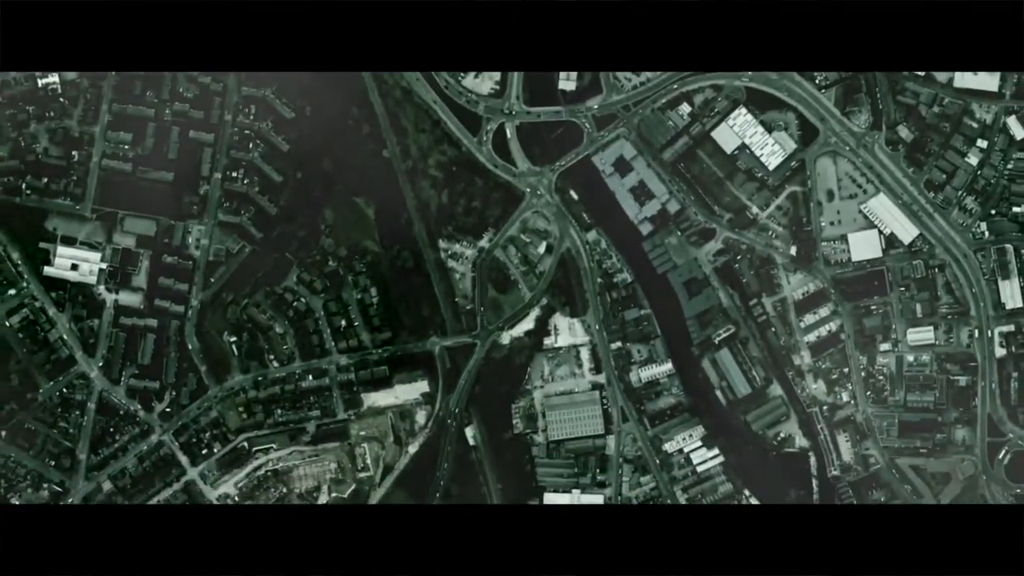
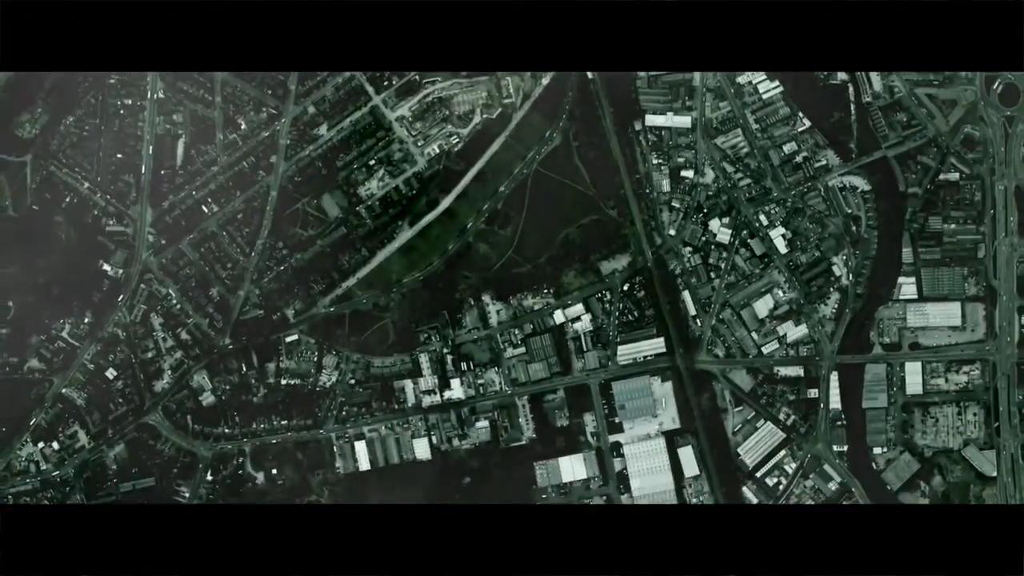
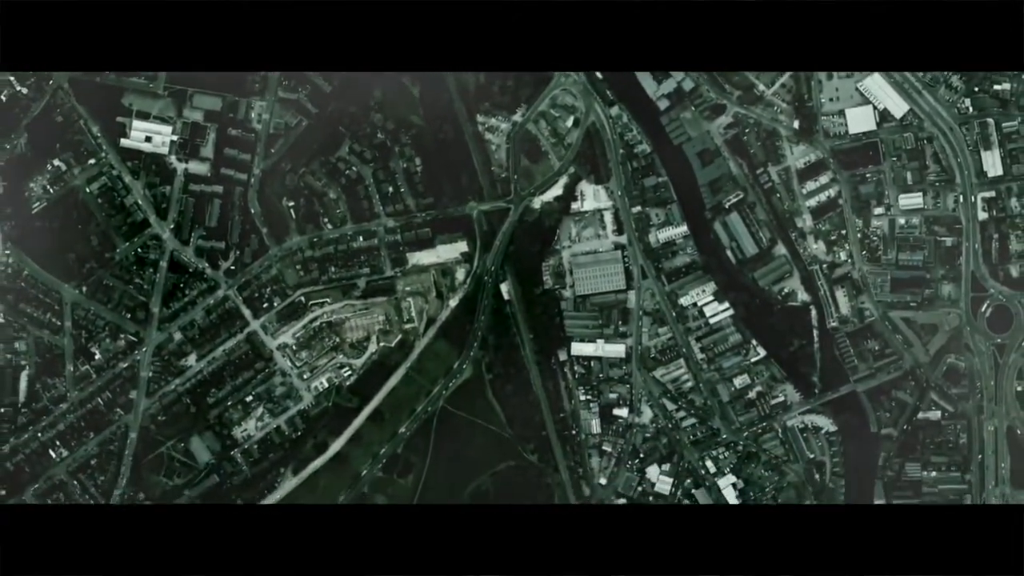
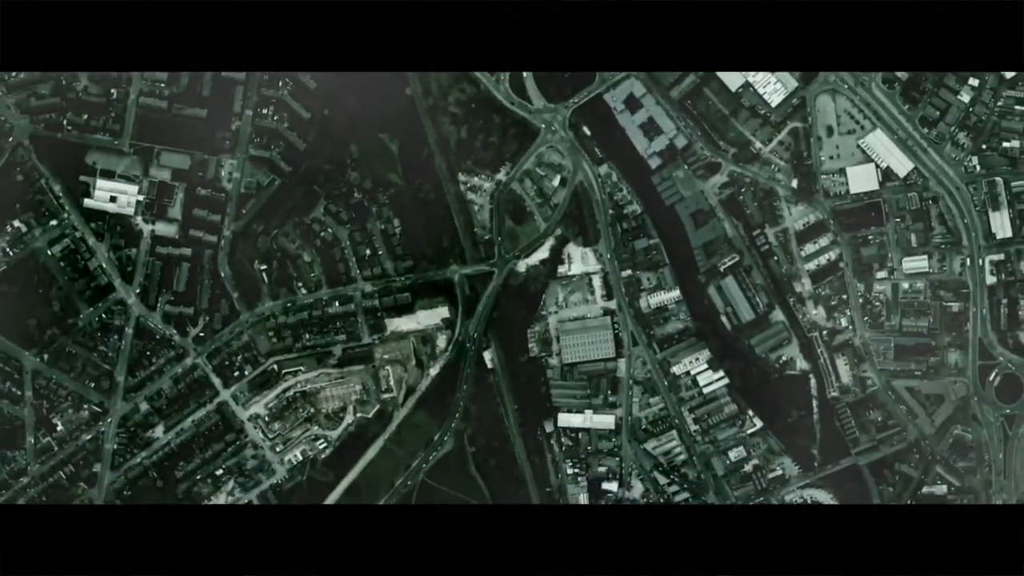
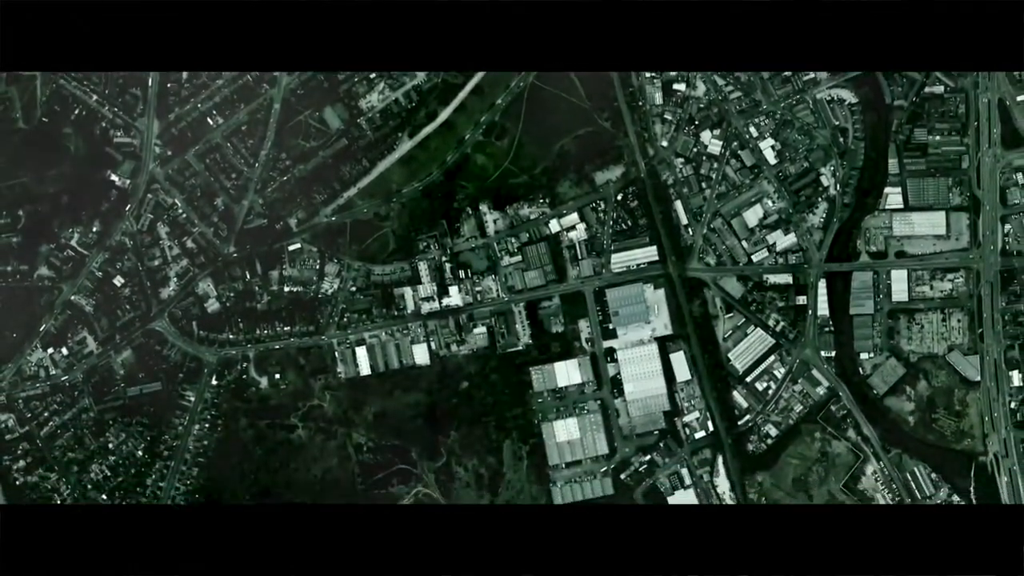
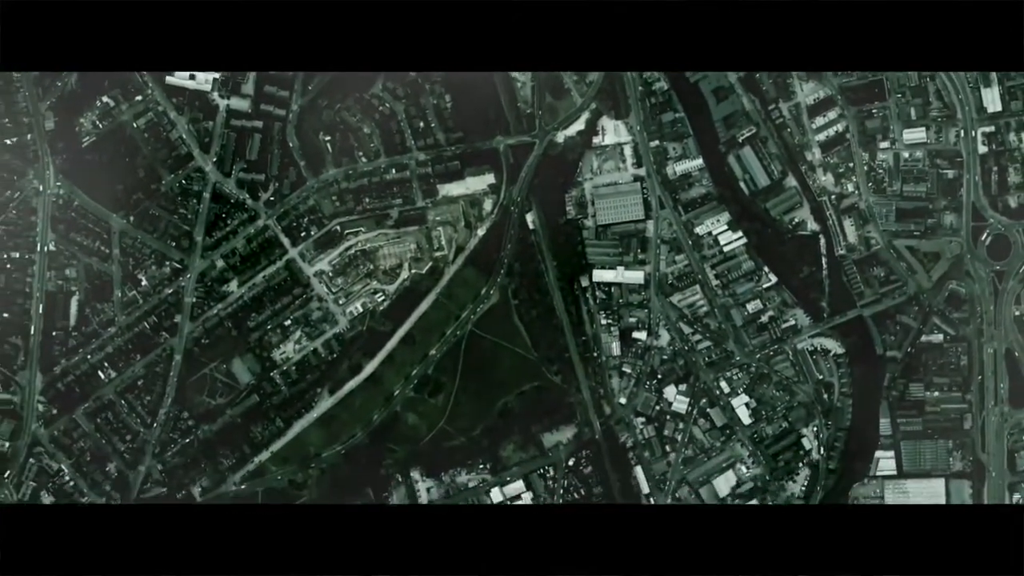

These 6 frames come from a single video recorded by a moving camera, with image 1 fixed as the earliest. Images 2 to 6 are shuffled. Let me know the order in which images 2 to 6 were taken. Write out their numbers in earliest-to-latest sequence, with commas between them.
4, 3, 6, 2, 5
